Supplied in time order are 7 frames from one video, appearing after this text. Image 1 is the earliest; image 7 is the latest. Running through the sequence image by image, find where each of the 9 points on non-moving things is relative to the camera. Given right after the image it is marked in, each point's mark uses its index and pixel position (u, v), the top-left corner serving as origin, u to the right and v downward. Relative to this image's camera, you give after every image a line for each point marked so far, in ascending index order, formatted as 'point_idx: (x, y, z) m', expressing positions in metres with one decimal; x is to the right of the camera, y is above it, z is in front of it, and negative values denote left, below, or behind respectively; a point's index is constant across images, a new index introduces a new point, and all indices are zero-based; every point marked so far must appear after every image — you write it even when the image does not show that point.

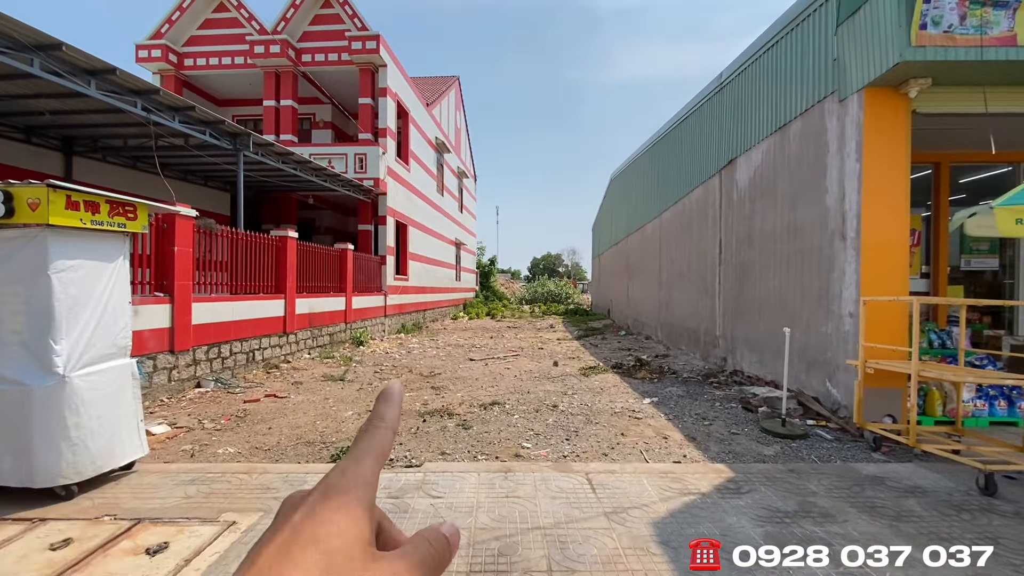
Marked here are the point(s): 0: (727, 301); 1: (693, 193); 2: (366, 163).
0: (+3.4, -0.2, +7.7) m
1: (+3.6, +1.9, +9.5) m
2: (-3.9, +3.3, +12.8) m
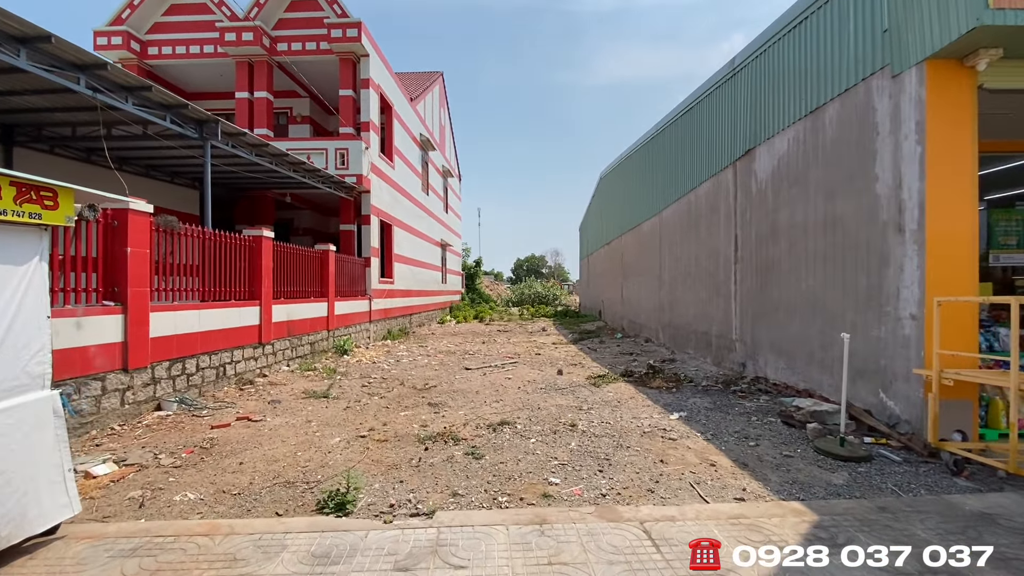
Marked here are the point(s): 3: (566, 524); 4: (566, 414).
0: (+3.4, -0.2, +7.2) m
1: (+3.5, +1.9, +9.0) m
2: (-4.1, +3.2, +12.0) m
3: (+0.3, -1.3, +2.7) m
4: (+0.6, -1.4, +5.2) m
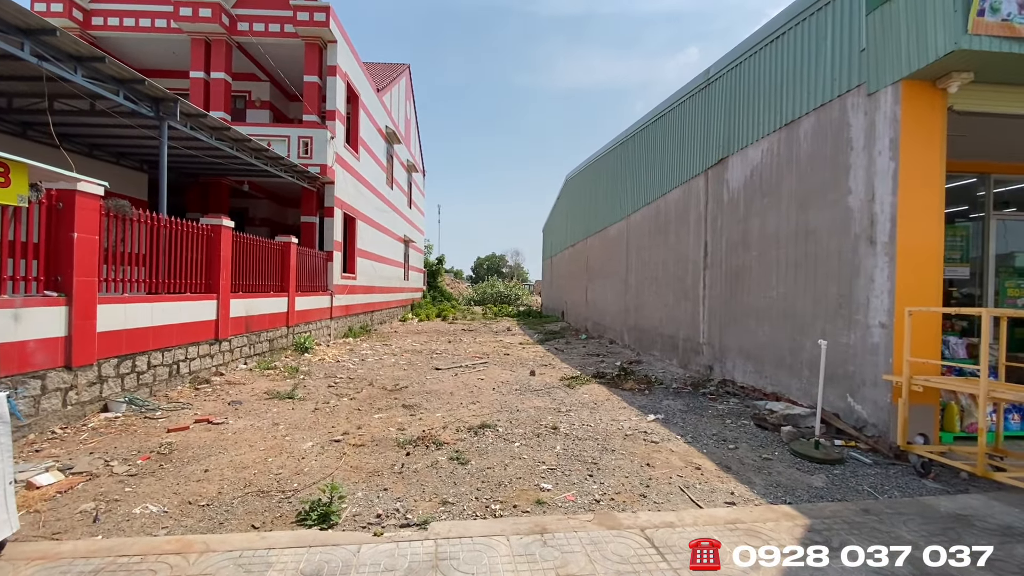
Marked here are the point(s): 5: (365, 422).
0: (+3.1, -0.3, +7.4) m
1: (+3.0, +1.8, +9.1) m
2: (-4.8, +3.3, +11.5) m
3: (+0.3, -1.3, +2.7) m
4: (+0.4, -1.4, +5.2) m
5: (-1.5, -1.4, +4.9) m
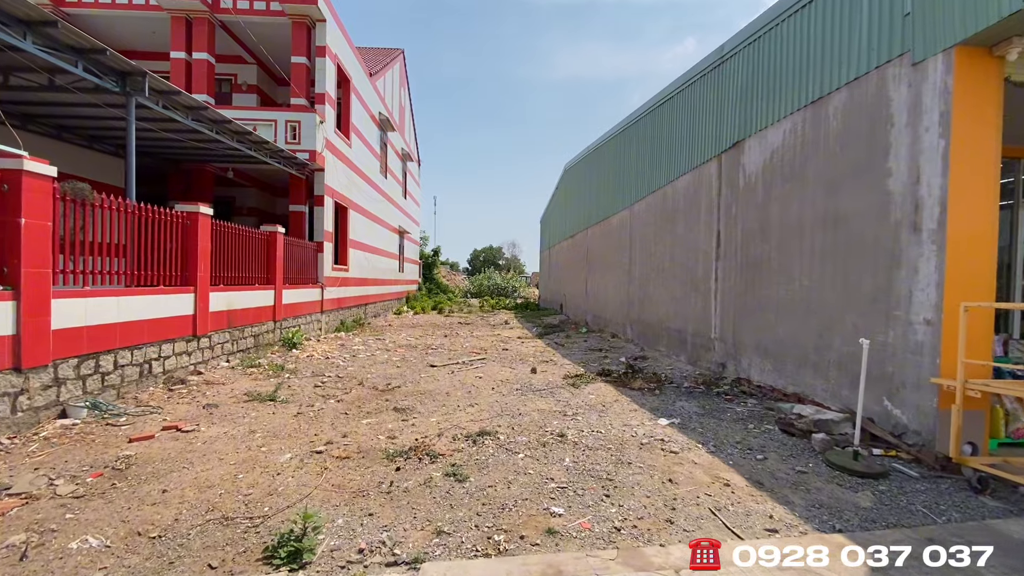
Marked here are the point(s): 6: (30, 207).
0: (+3.1, -0.2, +6.9) m
1: (+3.0, +1.9, +8.7) m
2: (-4.8, +3.5, +10.9) m
3: (+0.3, -1.3, +2.2) m
4: (+0.4, -1.3, +4.7) m
5: (-1.5, -1.3, +4.4) m
6: (-4.1, +0.7, +4.1) m
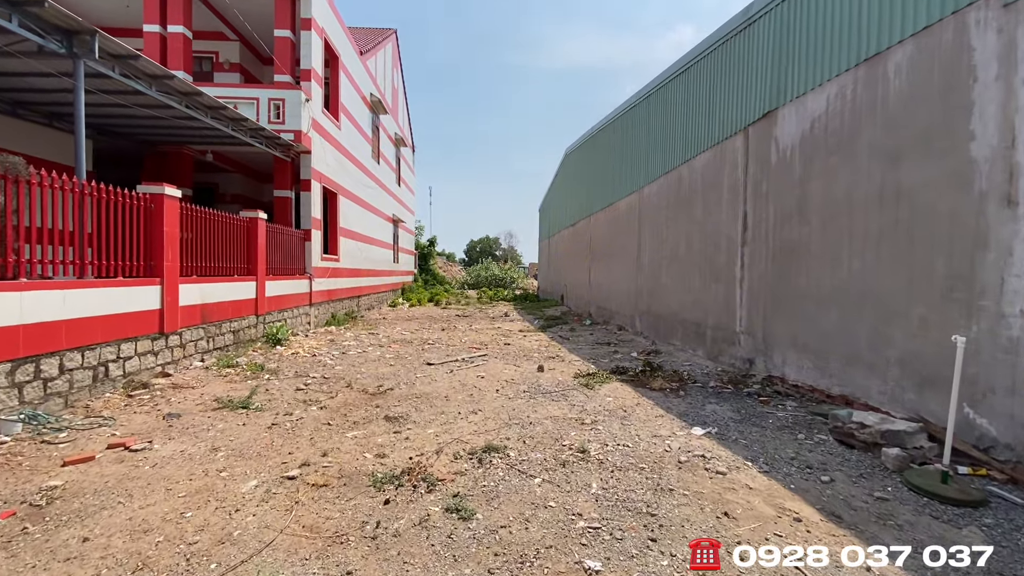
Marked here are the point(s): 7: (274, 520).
0: (+3.1, 0.0, +6.2) m
1: (+3.0, +2.1, +7.9) m
2: (-4.8, +3.7, +10.1) m
3: (+0.4, -1.3, +1.5) m
4: (+0.5, -1.2, +4.0) m
5: (-1.4, -1.2, +3.7) m
6: (-4.0, +0.7, +3.4) m
7: (-1.3, -1.3, +2.6) m
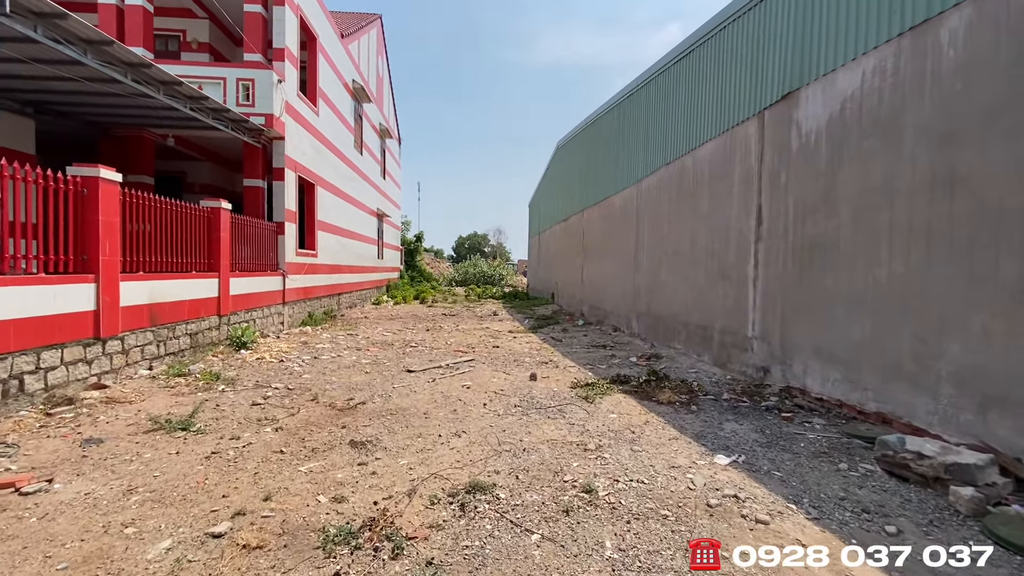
0: (+3.0, 0.0, +5.6) m
1: (+2.9, +2.1, +7.3) m
2: (-5.0, +3.8, +9.3) m
3: (+0.4, -1.3, +0.9) m
4: (+0.4, -1.2, +3.4) m
5: (-1.4, -1.2, +3.0) m
6: (-4.1, +0.7, +2.6) m
7: (-1.3, -1.3, +1.9) m
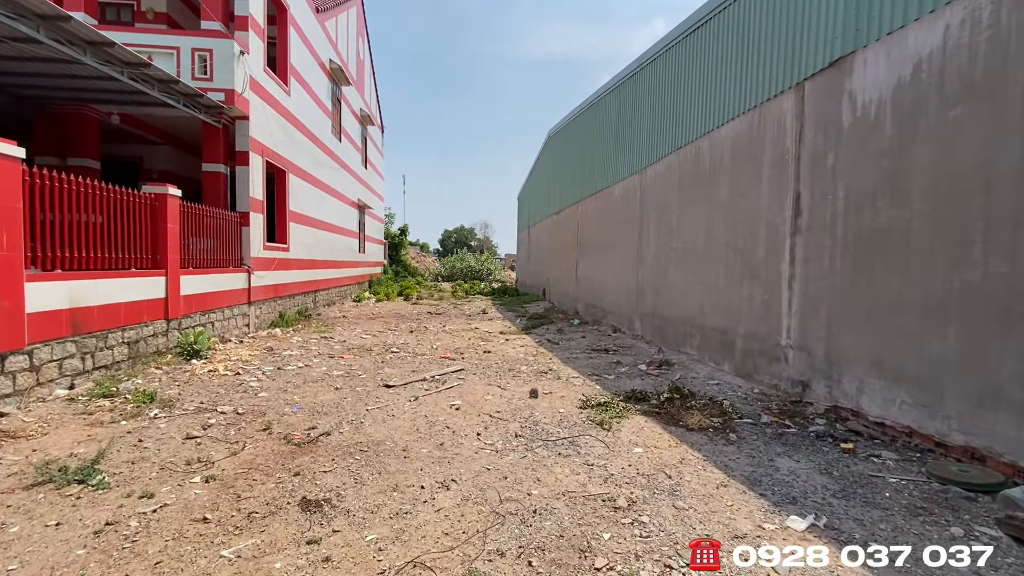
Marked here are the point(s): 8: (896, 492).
0: (+3.0, 0.0, +4.8) m
1: (+2.8, +2.1, +6.5) m
2: (-5.1, +3.8, +8.2) m
3: (+0.6, -1.4, 0.0) m
4: (+0.4, -1.3, +2.5) m
5: (-1.4, -1.3, +2.1) m
6: (-4.0, +0.7, +1.6) m
7: (-1.2, -1.3, +1.0) m
8: (+2.4, -1.3, +3.1) m
